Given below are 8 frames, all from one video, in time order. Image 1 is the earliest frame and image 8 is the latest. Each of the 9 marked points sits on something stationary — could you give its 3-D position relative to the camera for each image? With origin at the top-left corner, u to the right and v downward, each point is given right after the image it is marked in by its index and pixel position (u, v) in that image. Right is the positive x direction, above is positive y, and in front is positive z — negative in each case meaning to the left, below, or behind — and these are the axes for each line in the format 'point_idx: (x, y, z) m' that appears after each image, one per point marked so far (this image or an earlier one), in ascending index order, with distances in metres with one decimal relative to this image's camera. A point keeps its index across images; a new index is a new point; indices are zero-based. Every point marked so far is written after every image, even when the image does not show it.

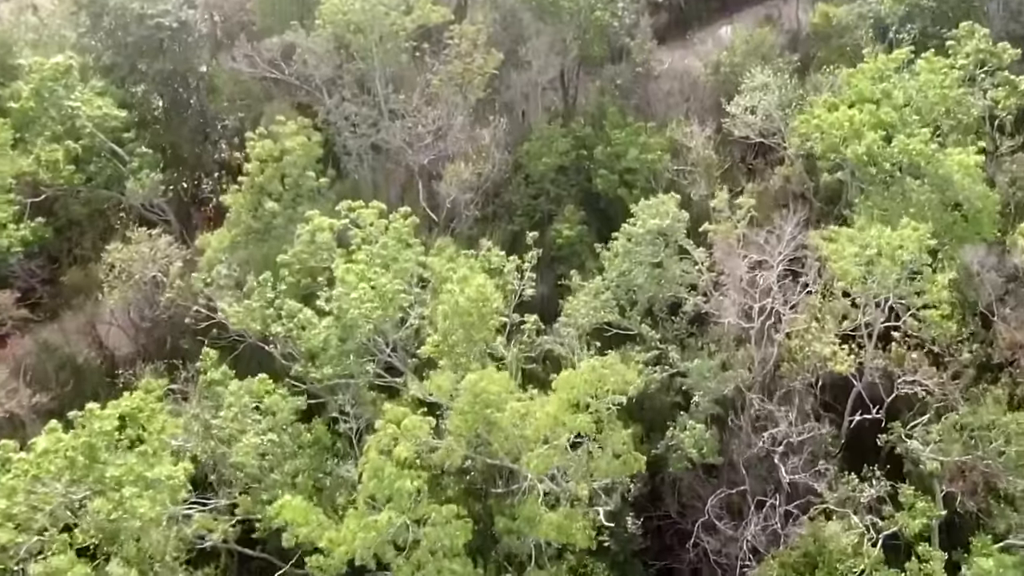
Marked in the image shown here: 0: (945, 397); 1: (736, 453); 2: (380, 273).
0: (+4.7, -1.3, +10.6) m
1: (+2.5, -1.9, +11.1) m
2: (-1.5, +0.1, +10.8) m
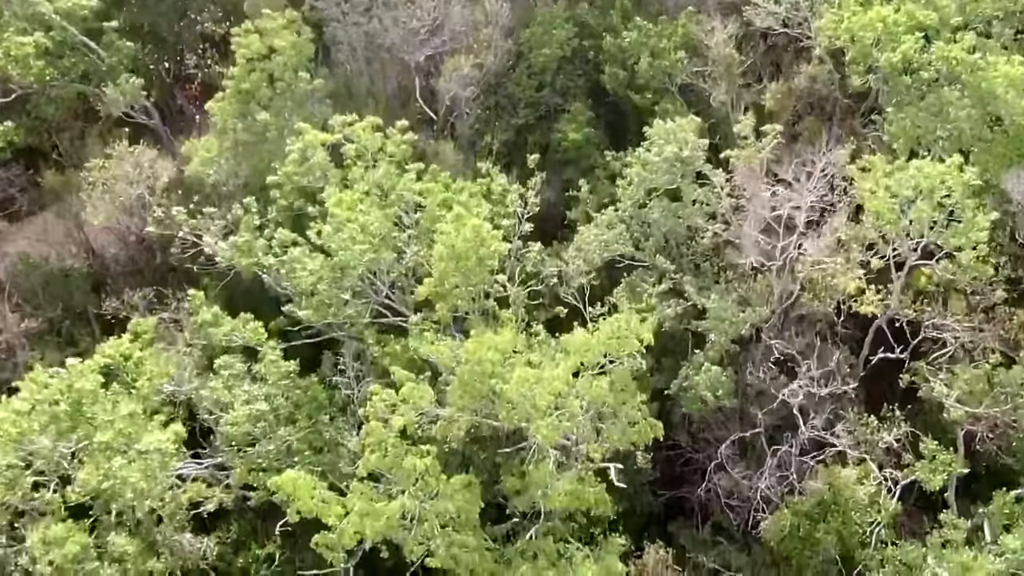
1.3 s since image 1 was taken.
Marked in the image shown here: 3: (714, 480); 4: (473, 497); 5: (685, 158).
0: (+4.8, -0.7, +10.1) m
1: (+2.6, -1.1, +10.7) m
2: (-1.4, +0.7, +10.0) m
3: (+2.2, -2.3, +10.6) m
4: (-0.3, -1.7, +8.2) m
5: (+2.1, +1.2, +10.7) m
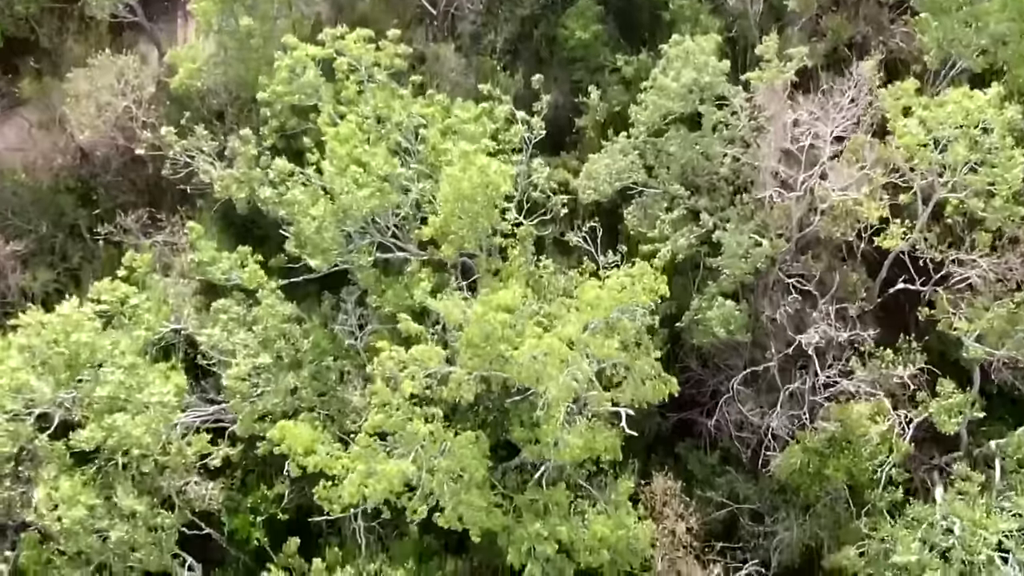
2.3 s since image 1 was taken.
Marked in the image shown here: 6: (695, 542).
0: (+4.9, 0.0, +9.8) m
1: (+2.7, -0.3, +10.4) m
2: (-1.4, +1.3, +9.5) m
3: (+2.3, -1.5, +10.6) m
4: (-0.2, -1.4, +8.1) m
5: (+2.1, +2.0, +10.1) m
6: (+1.9, -2.6, +10.2) m
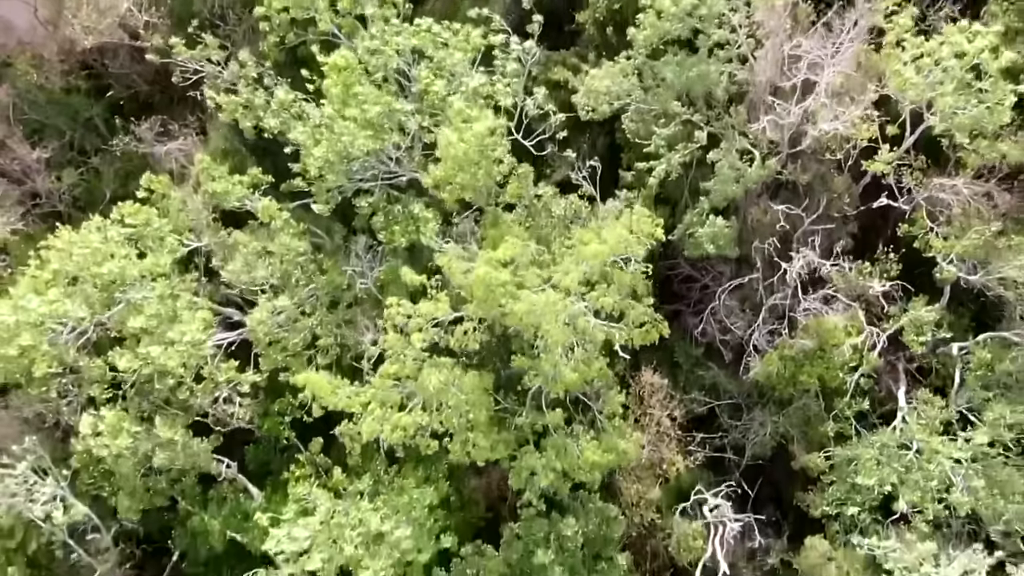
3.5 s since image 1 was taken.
0: (+4.8, +0.8, +10.2) m
1: (+2.7, +0.6, +11.0) m
2: (-1.4, +2.0, +9.7) m
3: (+2.3, -0.5, +11.4) m
4: (-0.2, -0.9, +9.0) m
5: (+2.1, +2.8, +10.1) m
6: (+1.9, -1.6, +11.2) m
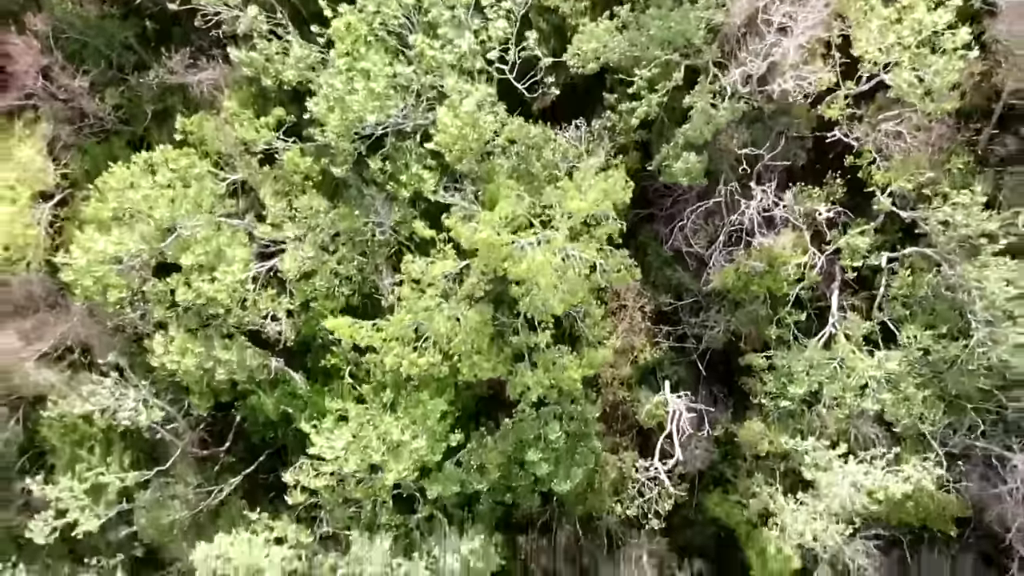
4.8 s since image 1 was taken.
0: (+4.8, +1.6, +11.7) m
1: (+2.6, +1.6, +12.5) m
2: (-1.5, +2.7, +11.0) m
3: (+2.2, +0.7, +13.2) m
4: (-0.3, -0.4, +11.0) m
5: (+2.0, +3.5, +11.2) m
6: (+1.9, -0.5, +13.3) m
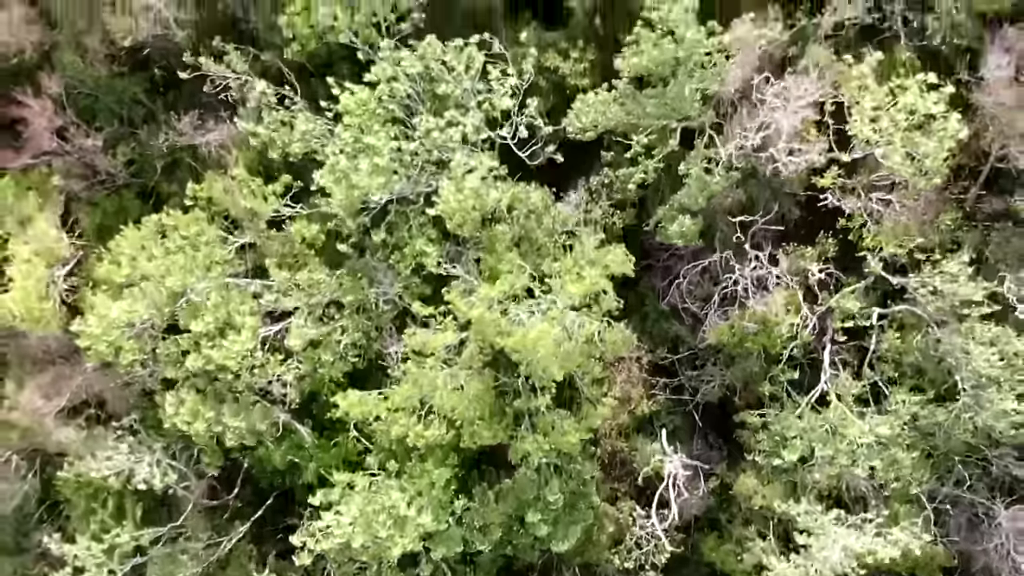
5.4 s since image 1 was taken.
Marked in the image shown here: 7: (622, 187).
0: (+4.8, +0.9, +12.0) m
1: (+2.6, +0.9, +12.8) m
2: (-1.5, +1.9, +11.3) m
3: (+2.2, -0.1, +13.5) m
4: (-0.3, -1.1, +11.3) m
5: (+2.0, +2.7, +11.5) m
6: (+1.9, -1.3, +13.6) m
7: (+1.4, +1.3, +12.6) m
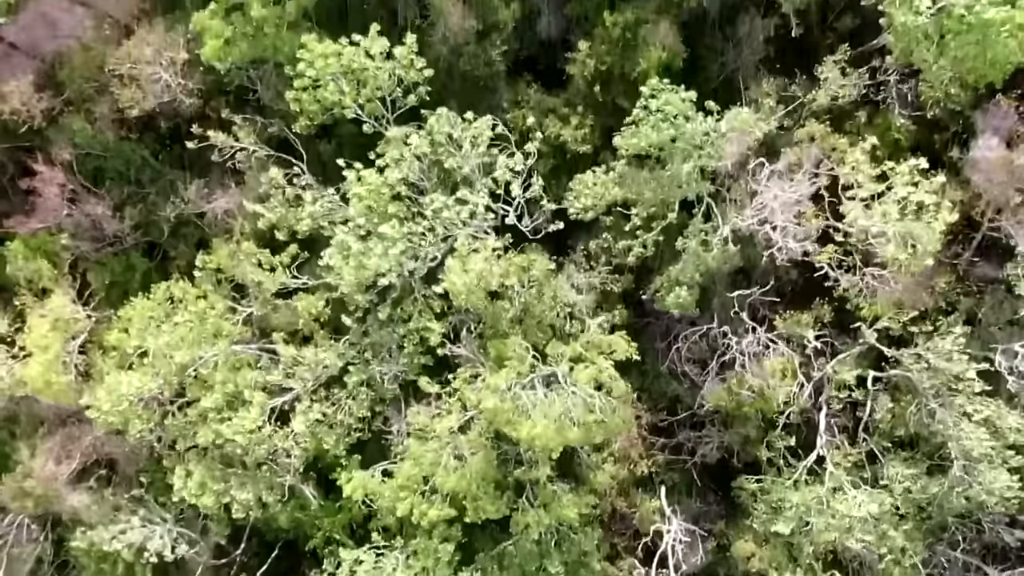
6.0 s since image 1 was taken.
0: (+4.8, 0.0, +12.3) m
1: (+2.6, 0.0, +13.1) m
2: (-1.5, +1.0, +11.6) m
3: (+2.3, -1.0, +13.7) m
4: (-0.3, -2.1, +11.6) m
5: (+2.0, +1.8, +11.7) m
6: (+1.9, -2.2, +13.9) m
7: (+1.4, +0.4, +12.8) m
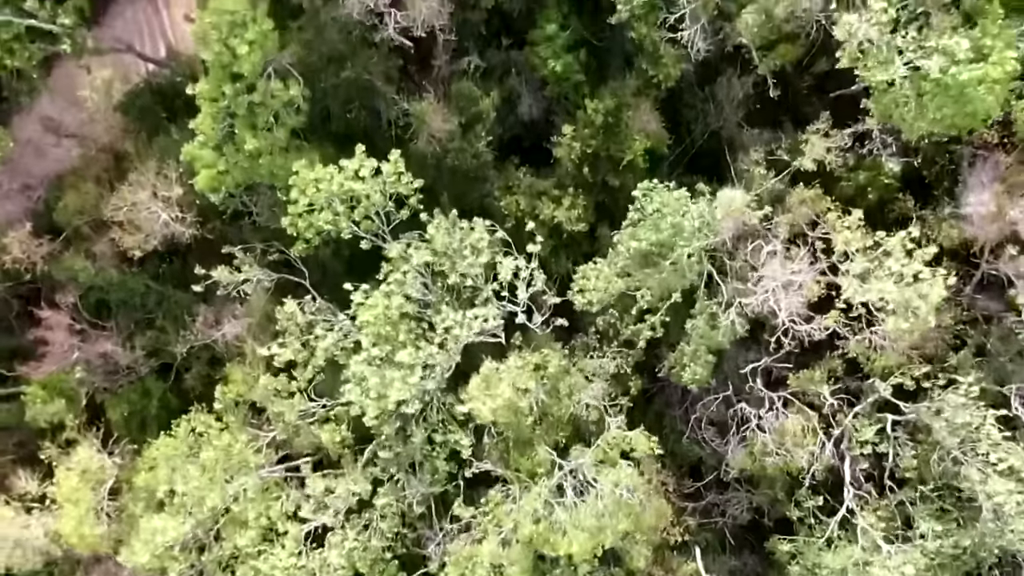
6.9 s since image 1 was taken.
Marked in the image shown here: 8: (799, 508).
0: (+5.0, -0.7, +12.4) m
1: (+2.8, -1.0, +13.2) m
2: (-1.4, -0.5, +11.7) m
3: (+2.6, -2.0, +13.9) m
4: (+0.2, -3.3, +11.7) m
5: (+2.0, +0.8, +11.8) m
6: (+2.3, -3.2, +14.0) m
7: (+1.6, -0.7, +13.0) m
8: (+3.9, -3.0, +13.4) m
